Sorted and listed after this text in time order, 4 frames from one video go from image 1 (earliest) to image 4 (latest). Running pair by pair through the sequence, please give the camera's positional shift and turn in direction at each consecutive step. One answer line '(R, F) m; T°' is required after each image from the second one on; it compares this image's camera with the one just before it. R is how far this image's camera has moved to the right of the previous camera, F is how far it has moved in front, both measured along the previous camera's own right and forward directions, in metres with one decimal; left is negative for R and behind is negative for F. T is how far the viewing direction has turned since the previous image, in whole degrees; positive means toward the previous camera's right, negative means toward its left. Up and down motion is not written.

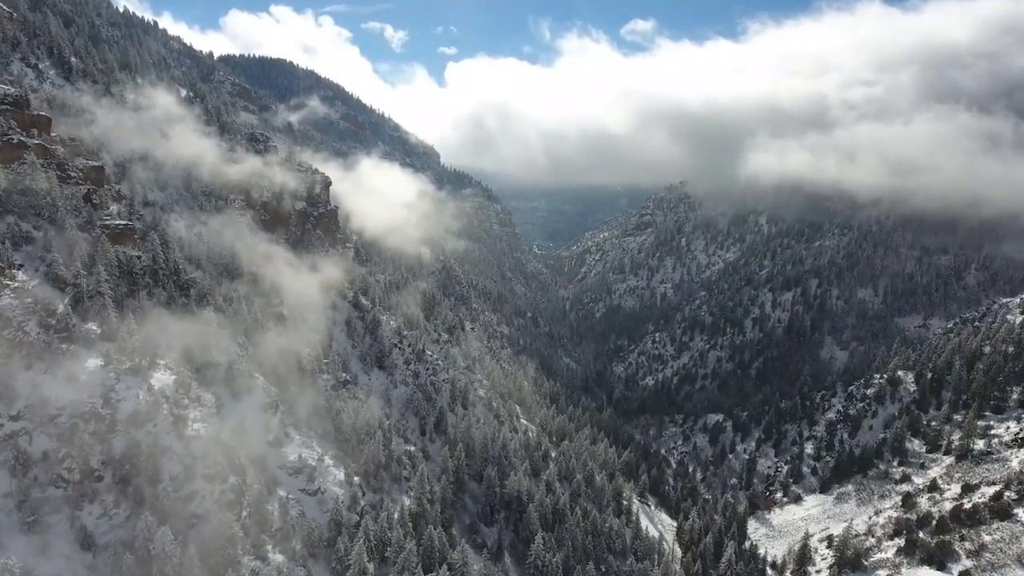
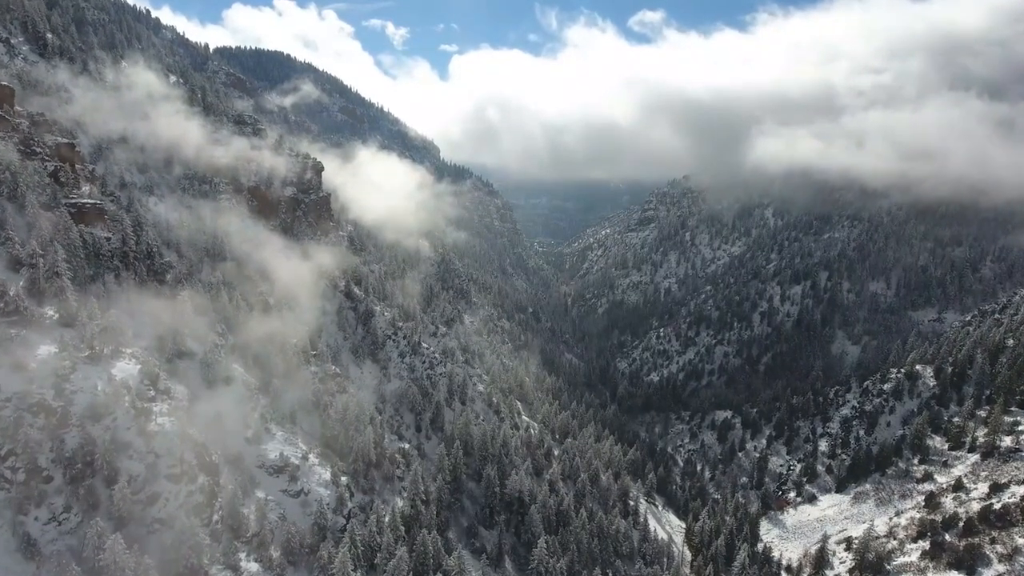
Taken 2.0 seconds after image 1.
(+0.1, +7.9) m; 0°
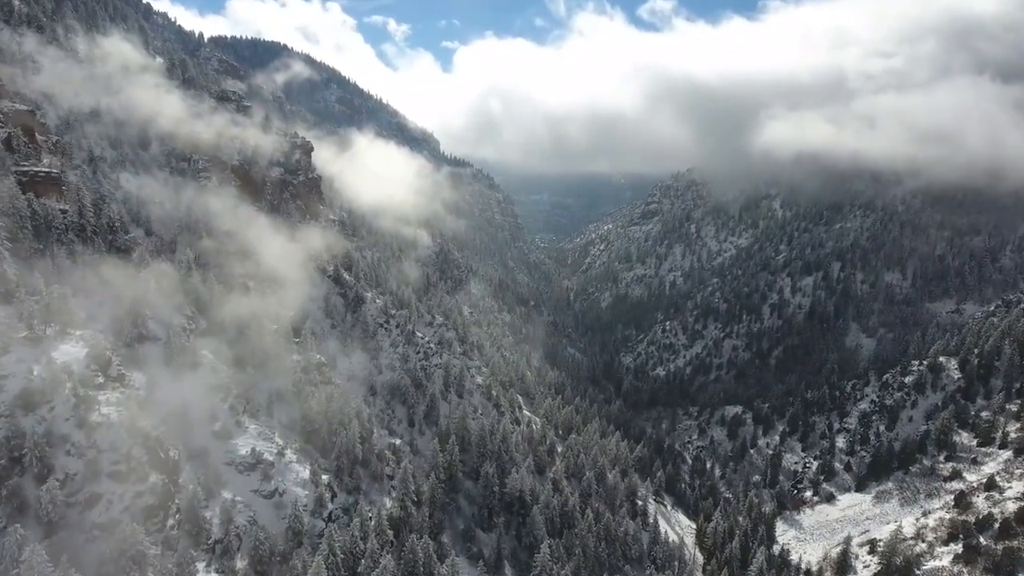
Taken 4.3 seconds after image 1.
(+0.2, +9.3) m; 0°
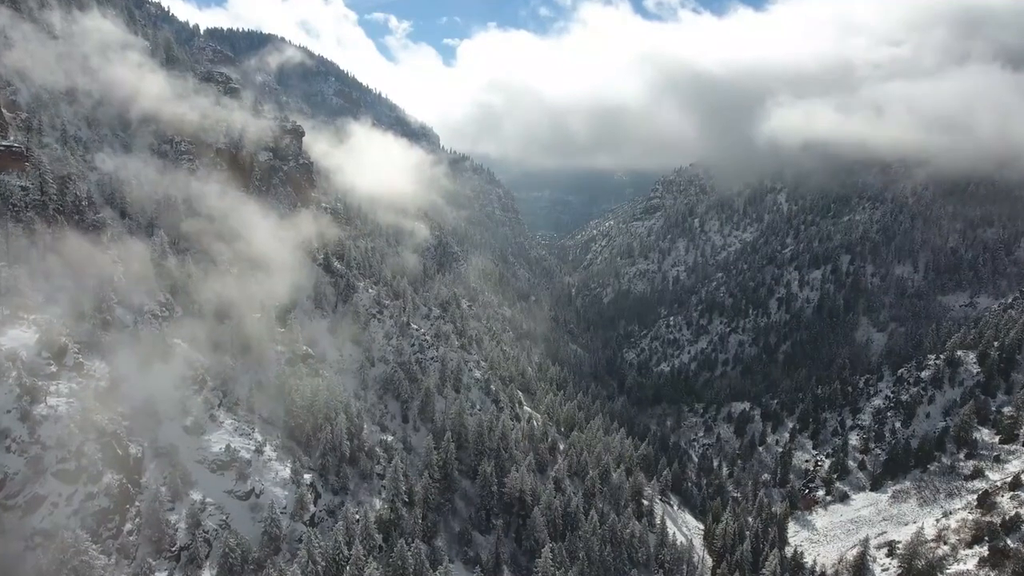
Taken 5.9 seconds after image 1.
(+0.3, +6.6) m; 0°
